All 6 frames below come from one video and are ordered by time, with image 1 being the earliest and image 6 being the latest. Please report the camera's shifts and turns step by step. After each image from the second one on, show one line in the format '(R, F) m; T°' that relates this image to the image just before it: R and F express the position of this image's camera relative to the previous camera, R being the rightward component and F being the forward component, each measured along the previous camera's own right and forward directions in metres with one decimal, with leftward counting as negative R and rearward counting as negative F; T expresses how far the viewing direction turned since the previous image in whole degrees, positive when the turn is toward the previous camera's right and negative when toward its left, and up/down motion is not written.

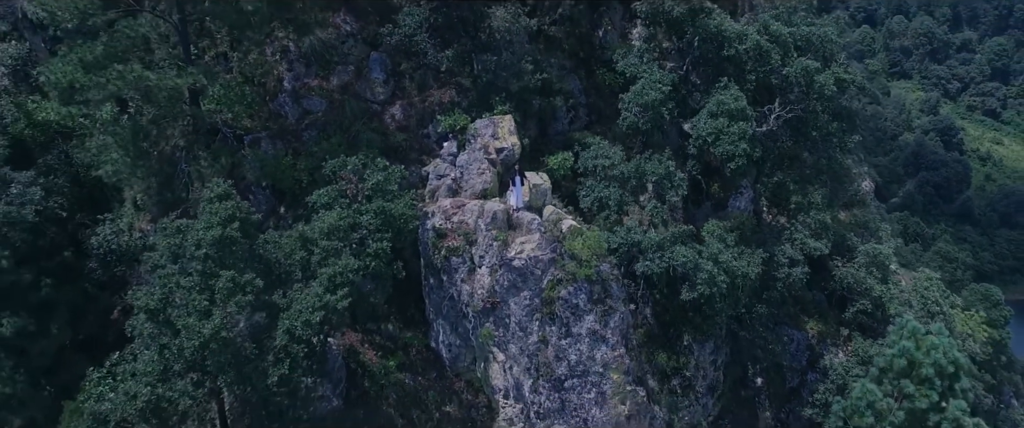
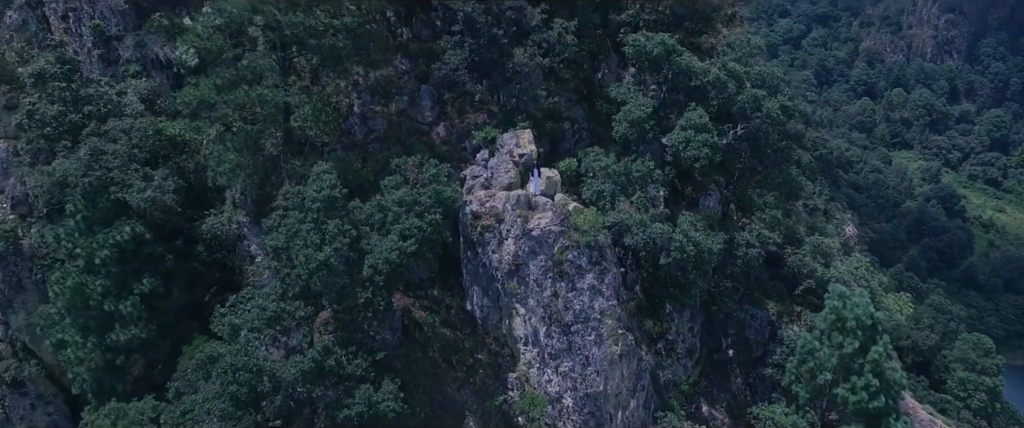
(-0.2, -4.3) m; -1°
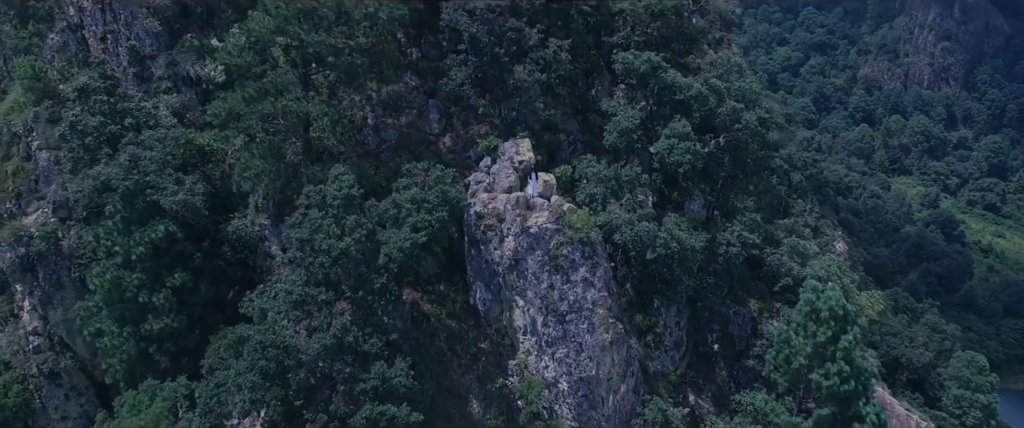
(+0.1, -1.8) m; 0°
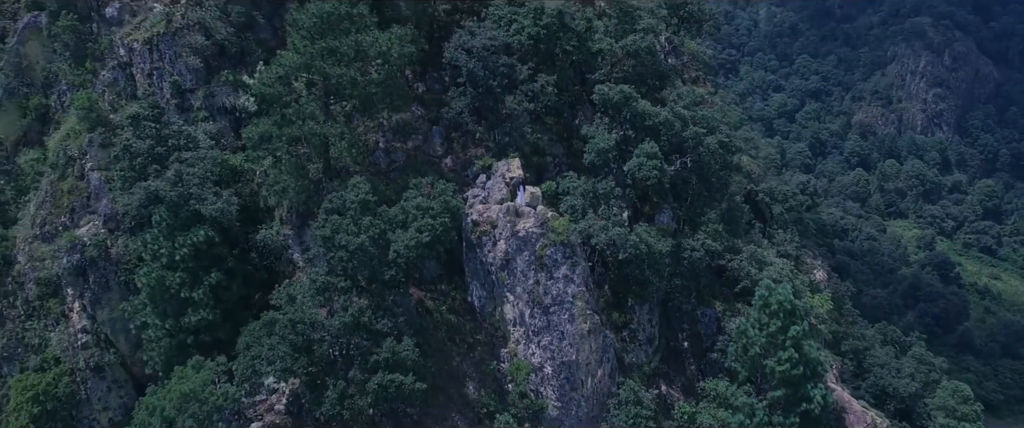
(+0.3, -3.2) m; 0°
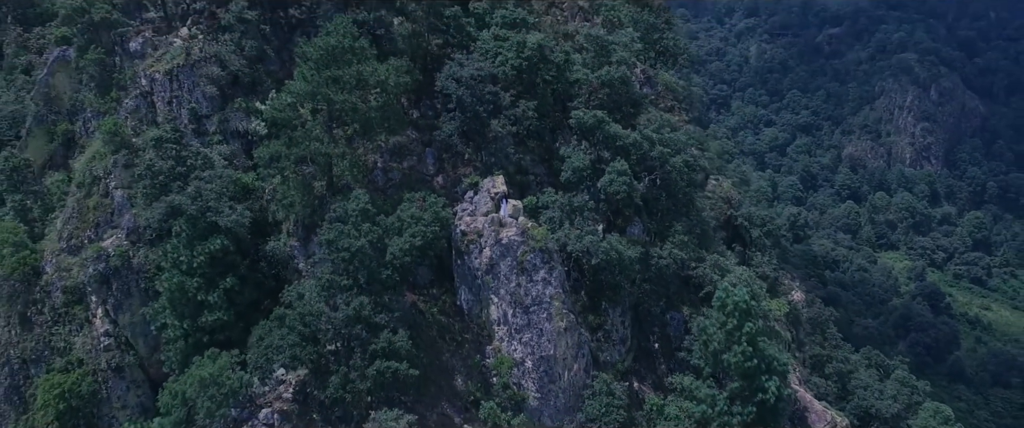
(+0.4, -2.7) m; 0°
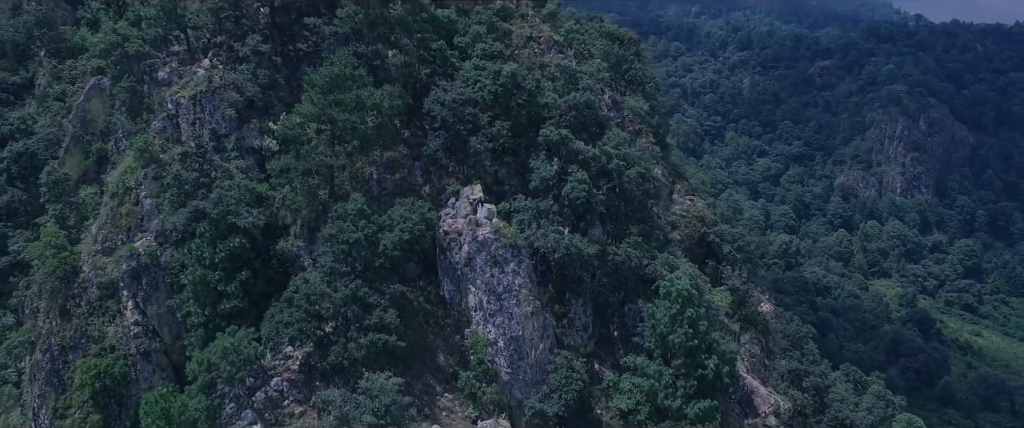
(+1.0, -4.4) m; 0°
